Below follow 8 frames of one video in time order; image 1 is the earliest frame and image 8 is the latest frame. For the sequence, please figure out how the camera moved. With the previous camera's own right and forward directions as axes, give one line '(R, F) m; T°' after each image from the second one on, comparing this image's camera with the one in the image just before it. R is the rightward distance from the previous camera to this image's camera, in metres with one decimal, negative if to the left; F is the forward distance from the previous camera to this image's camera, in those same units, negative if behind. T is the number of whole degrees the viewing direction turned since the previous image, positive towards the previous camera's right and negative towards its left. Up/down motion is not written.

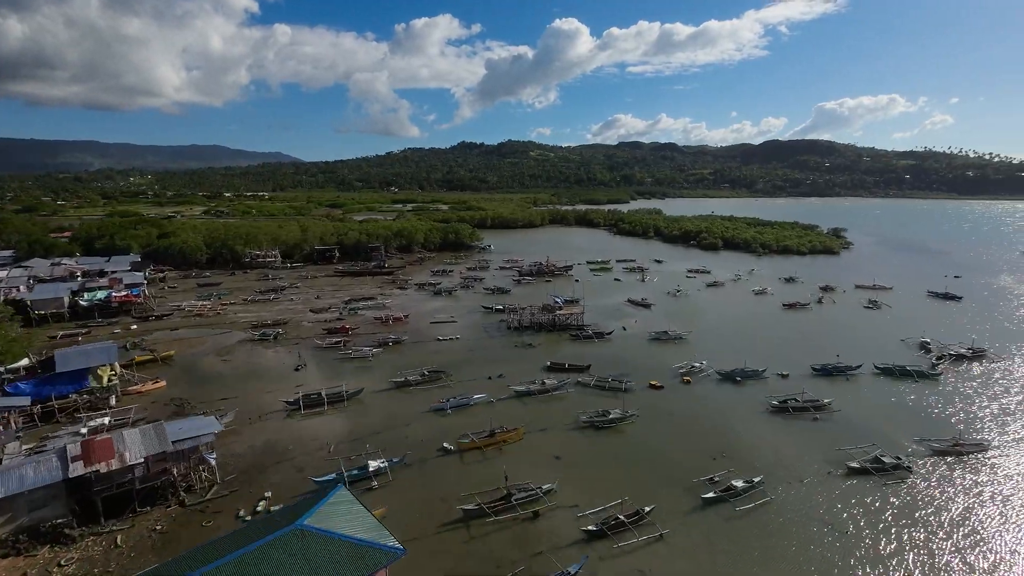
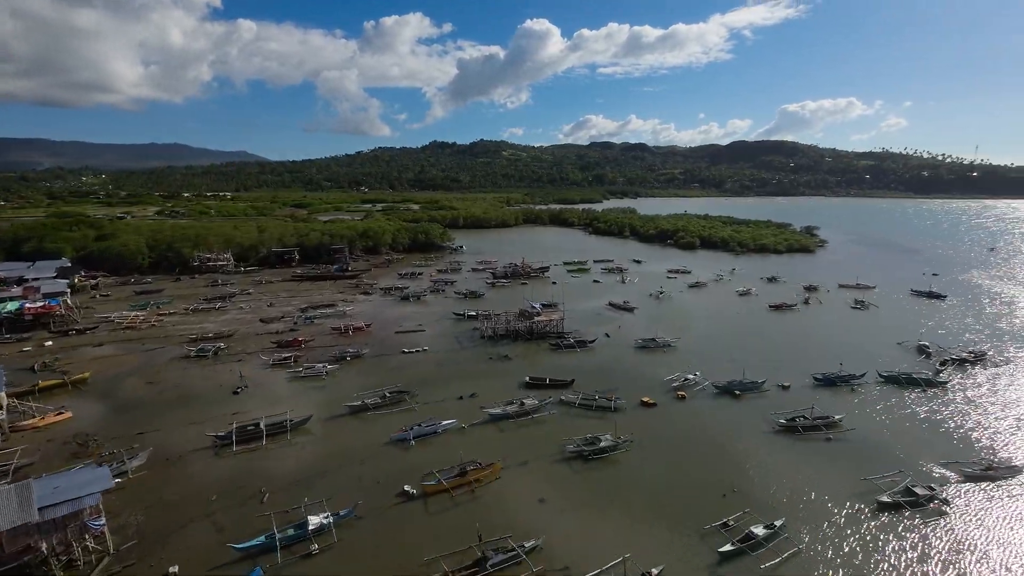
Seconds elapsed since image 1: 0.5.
(+0.1, +4.3) m; +3°
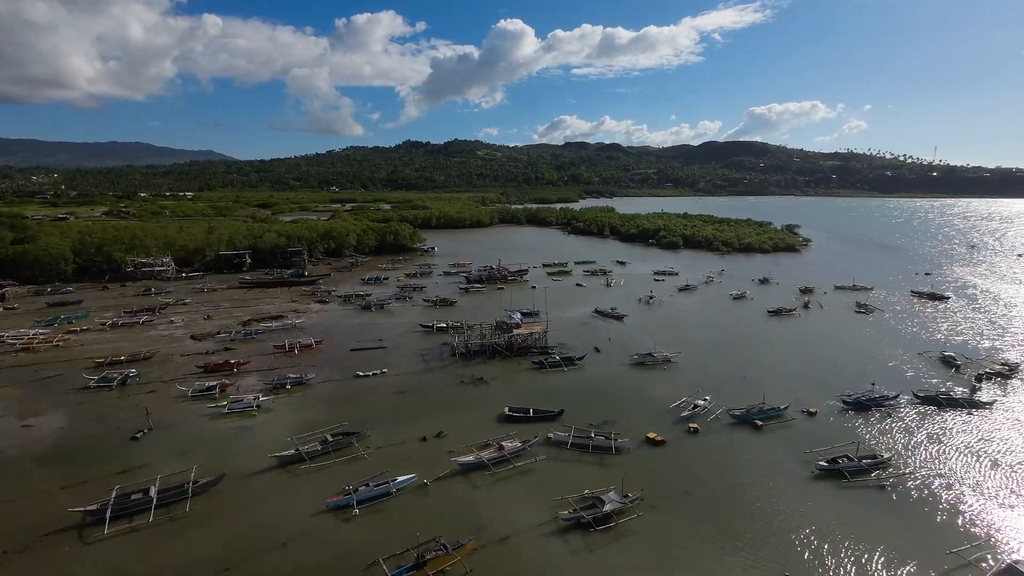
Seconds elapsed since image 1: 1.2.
(+0.1, +6.0) m; +3°
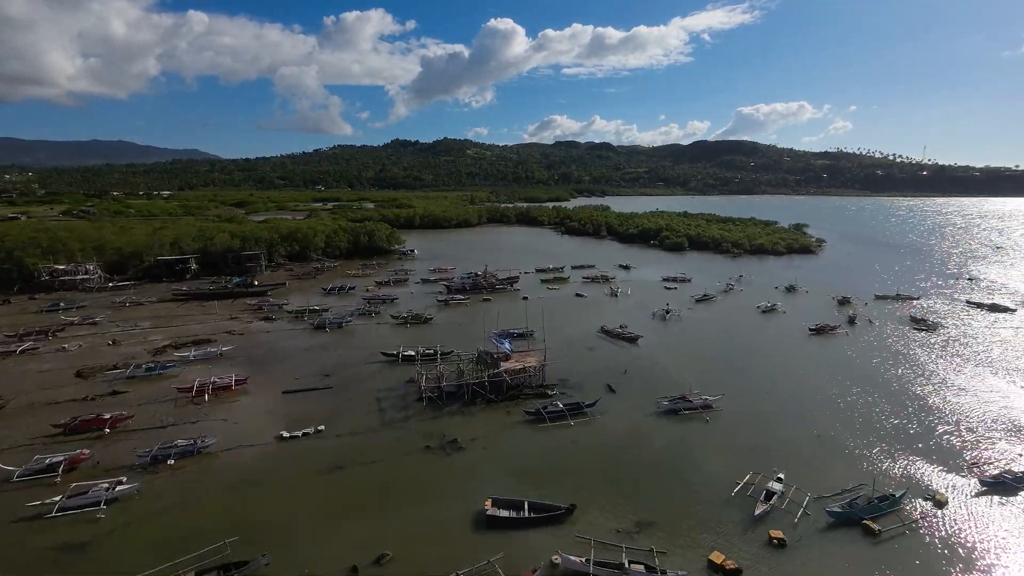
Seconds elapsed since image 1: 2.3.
(+0.3, +9.5) m; +1°
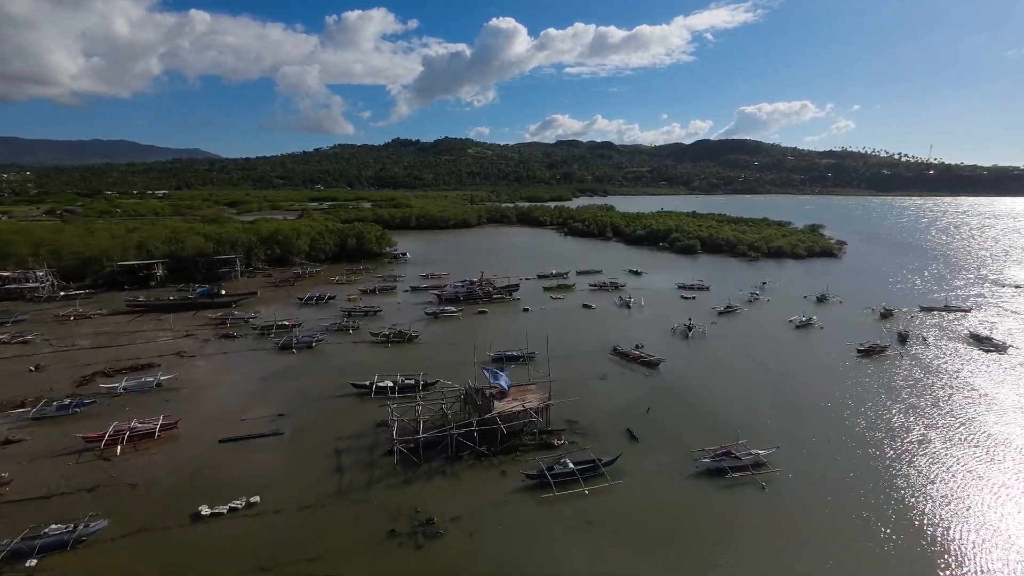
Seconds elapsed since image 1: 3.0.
(+0.3, +6.0) m; 0°
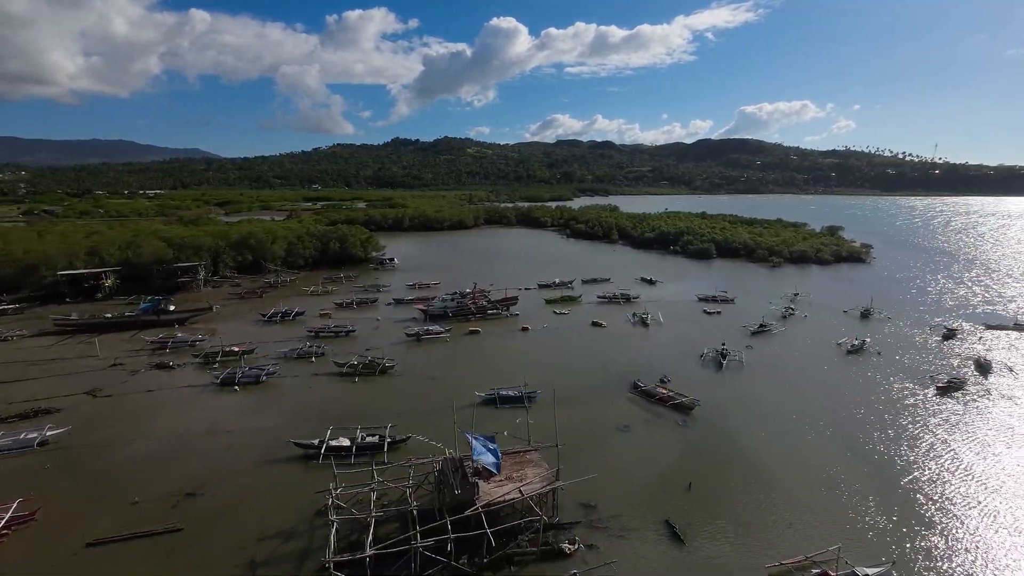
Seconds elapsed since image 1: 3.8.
(+0.3, +6.9) m; 0°
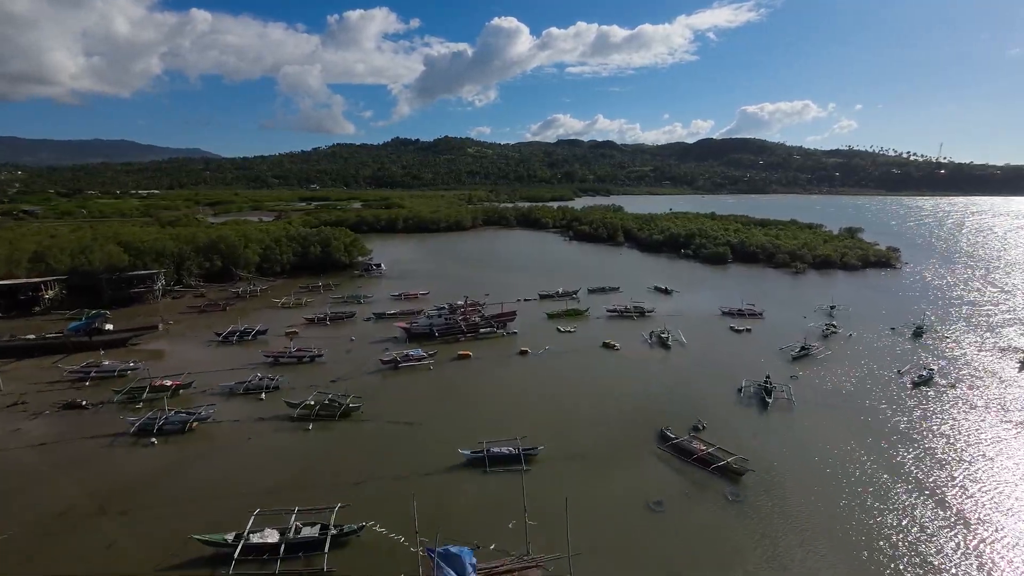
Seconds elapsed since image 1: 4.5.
(+0.3, +6.2) m; 0°
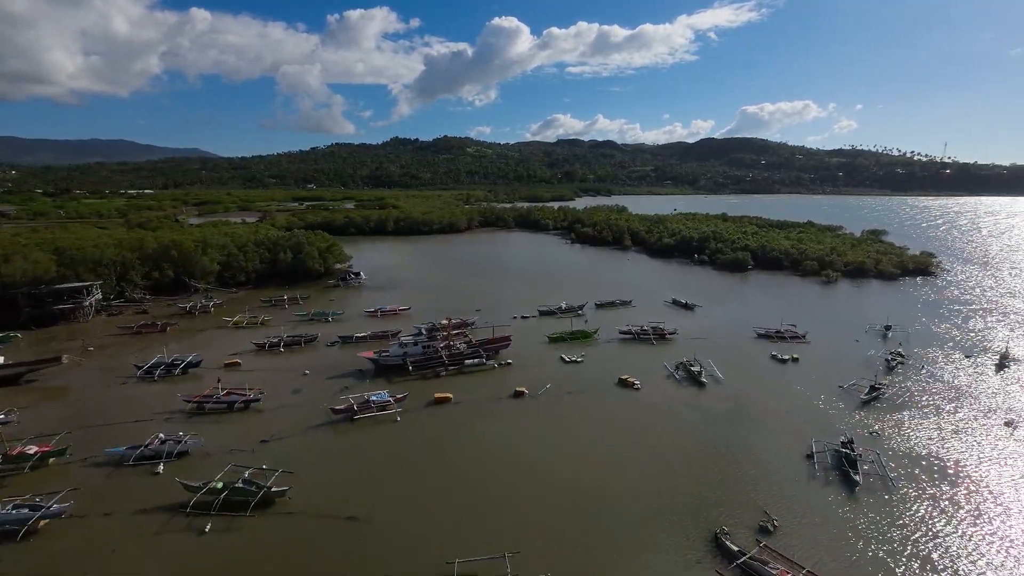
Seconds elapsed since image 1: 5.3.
(+0.4, +7.2) m; 0°
